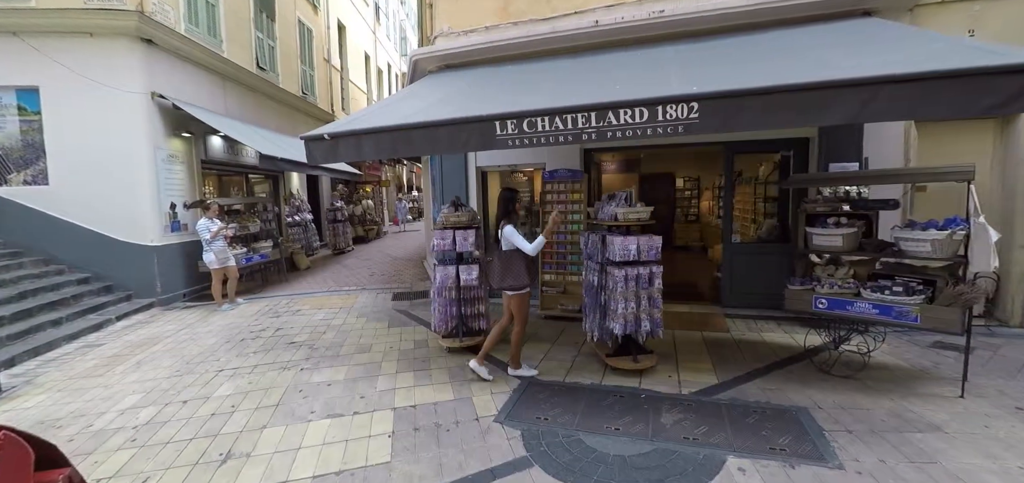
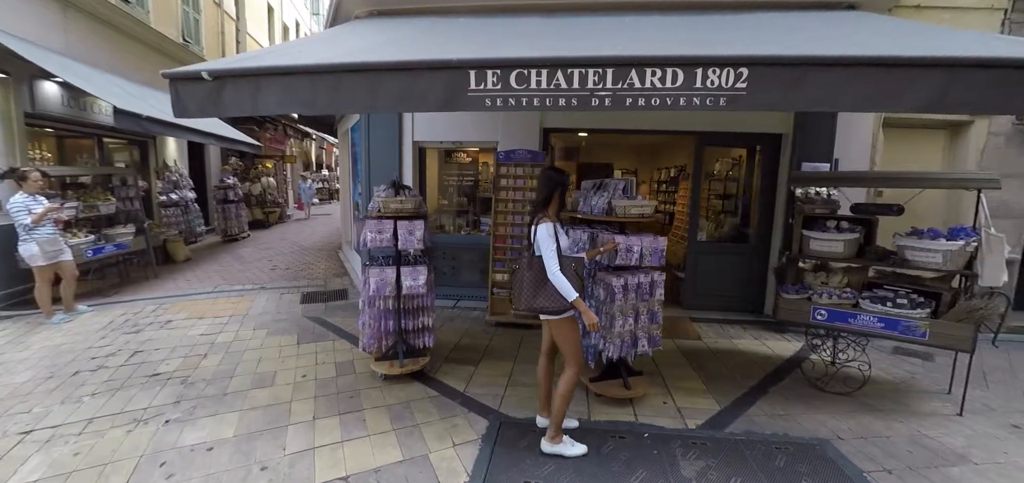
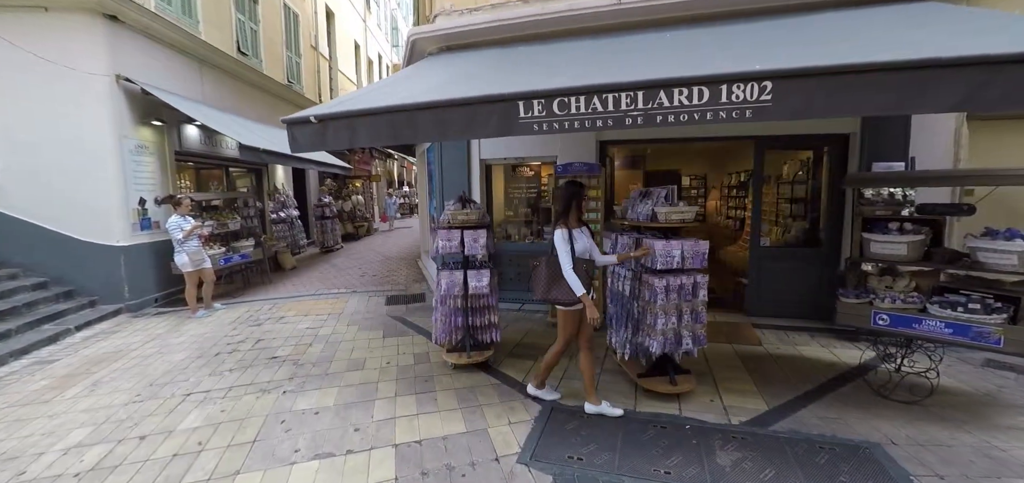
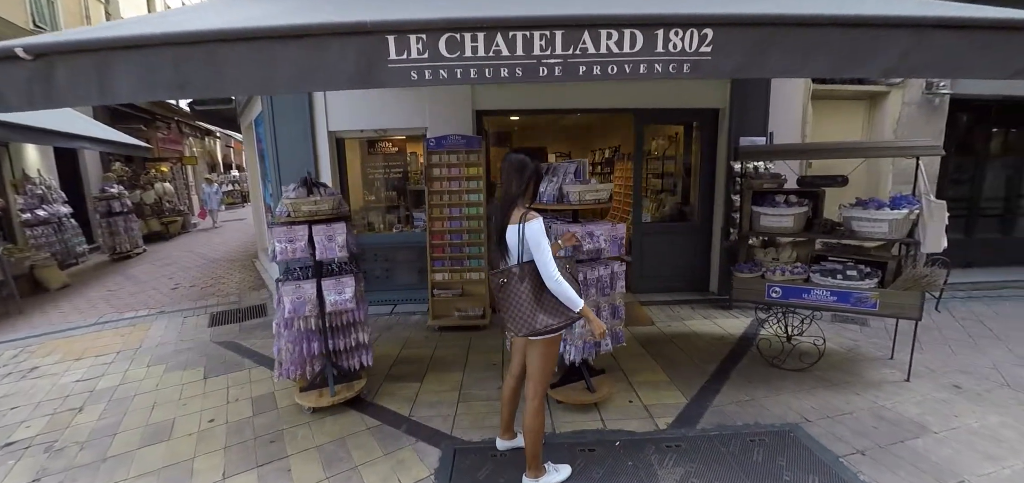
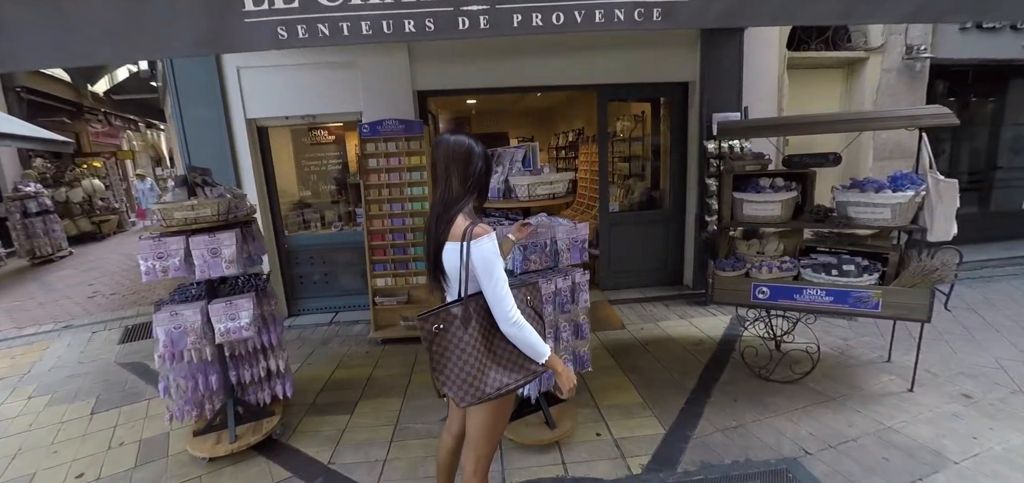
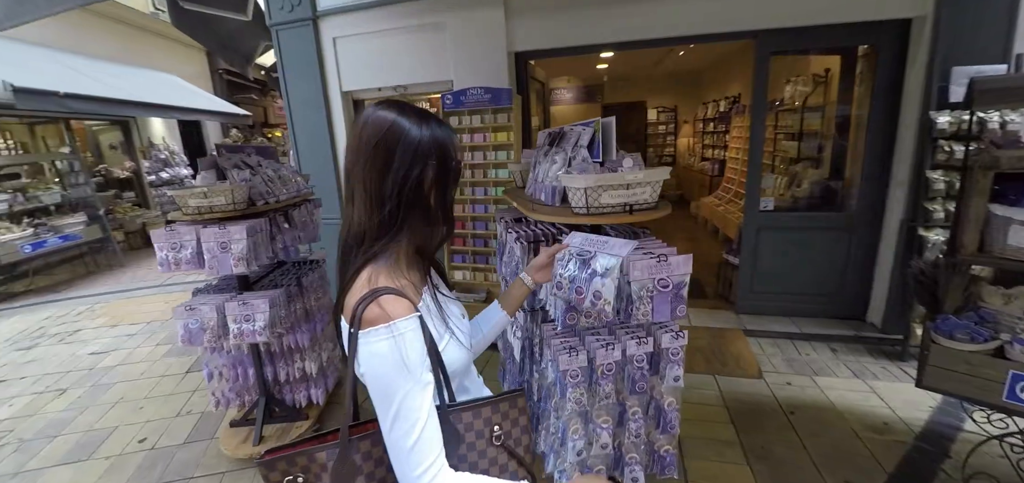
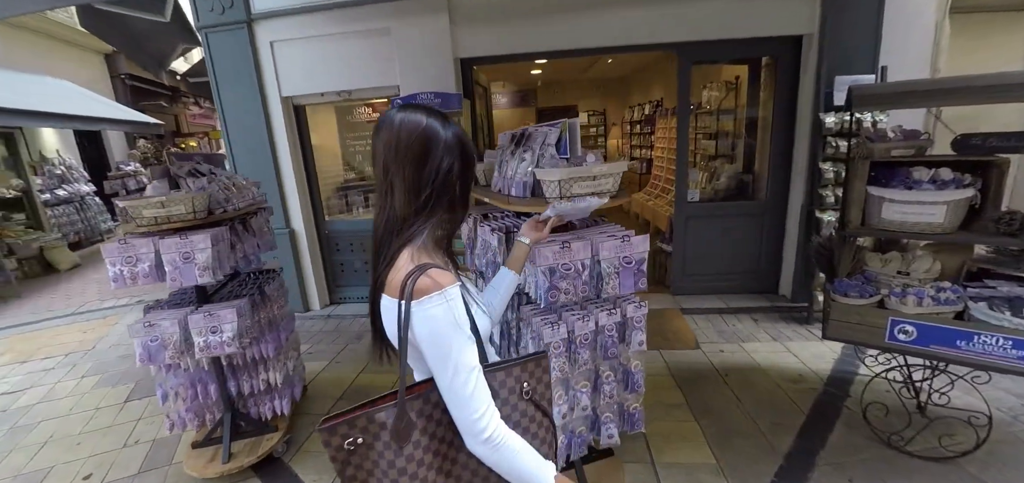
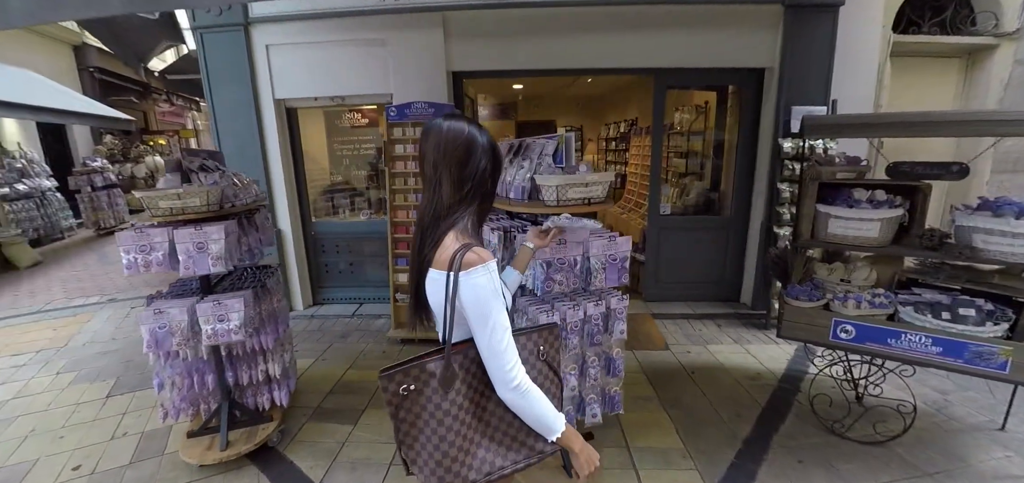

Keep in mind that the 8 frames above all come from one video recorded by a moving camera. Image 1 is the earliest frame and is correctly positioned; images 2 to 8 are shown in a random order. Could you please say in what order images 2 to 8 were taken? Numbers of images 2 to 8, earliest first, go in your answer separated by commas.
3, 2, 4, 5, 8, 7, 6
